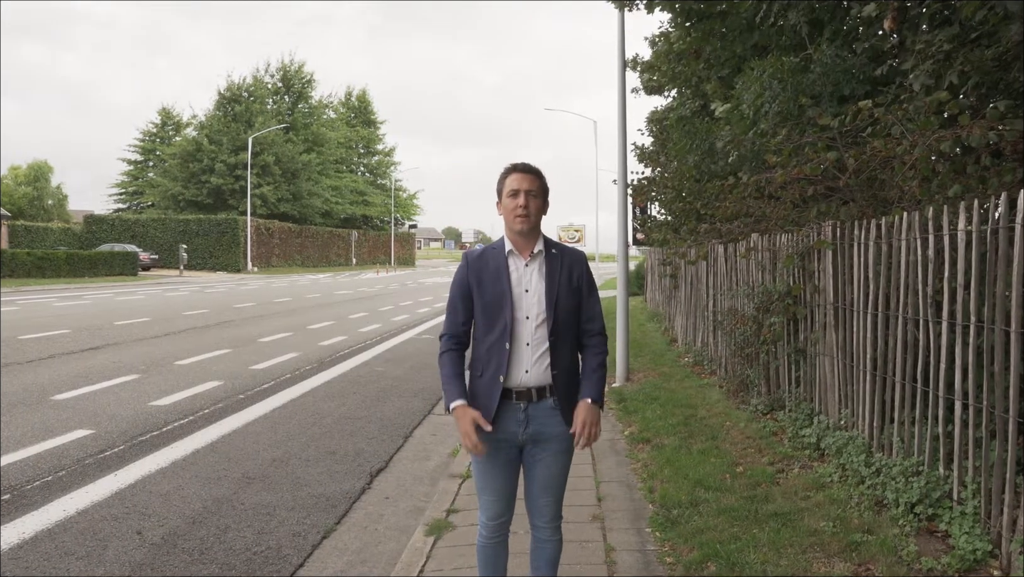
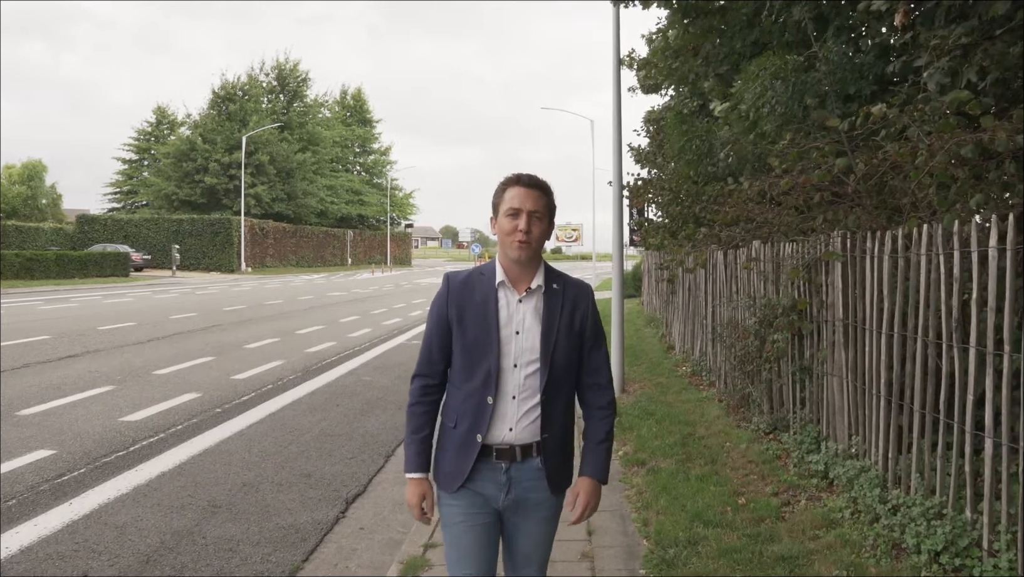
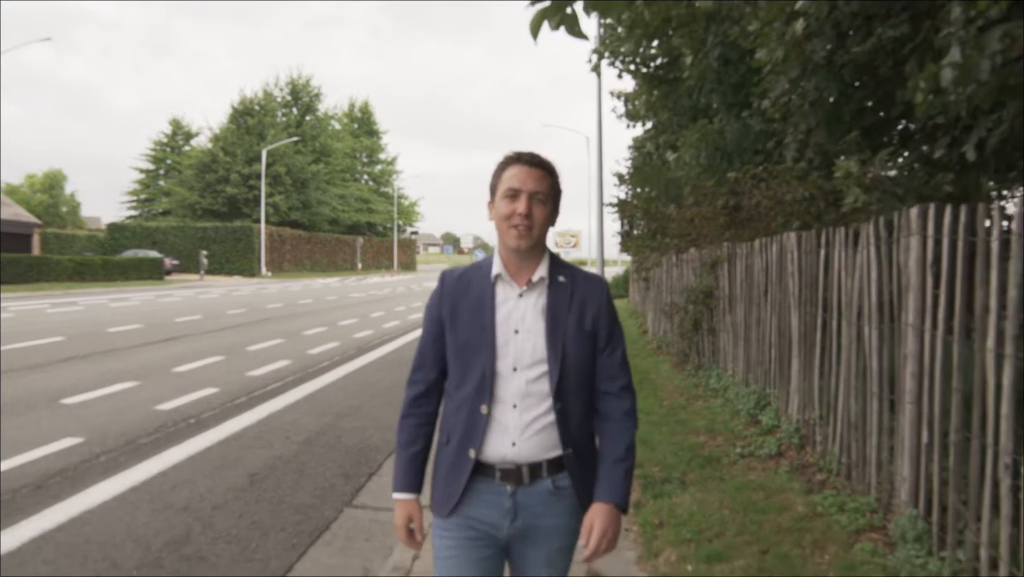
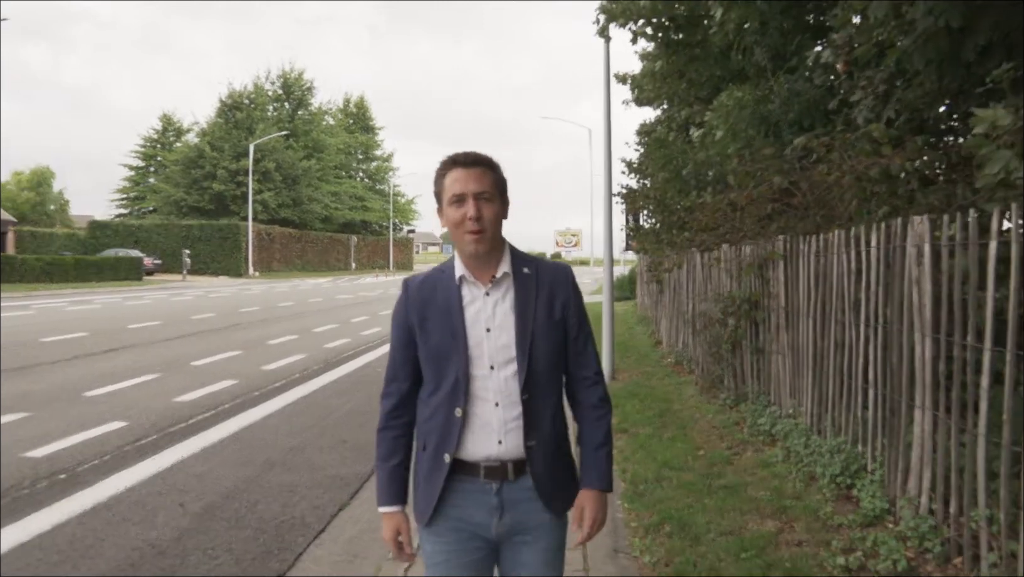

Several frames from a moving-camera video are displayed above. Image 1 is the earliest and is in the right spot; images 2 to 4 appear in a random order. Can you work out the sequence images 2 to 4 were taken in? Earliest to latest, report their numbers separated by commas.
2, 4, 3
